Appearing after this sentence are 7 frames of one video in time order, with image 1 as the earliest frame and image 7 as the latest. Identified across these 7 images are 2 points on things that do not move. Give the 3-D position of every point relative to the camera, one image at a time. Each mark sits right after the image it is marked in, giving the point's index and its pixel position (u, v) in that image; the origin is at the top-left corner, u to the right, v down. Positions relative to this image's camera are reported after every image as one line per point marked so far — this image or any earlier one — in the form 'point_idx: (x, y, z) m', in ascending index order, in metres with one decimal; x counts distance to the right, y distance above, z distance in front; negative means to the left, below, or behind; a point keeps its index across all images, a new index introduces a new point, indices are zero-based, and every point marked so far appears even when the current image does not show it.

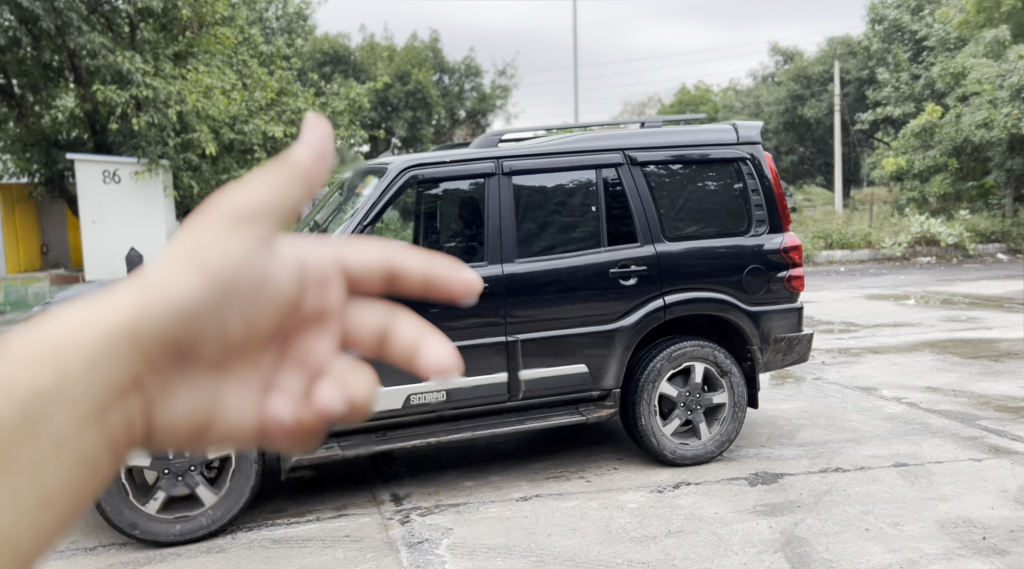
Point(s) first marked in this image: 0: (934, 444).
0: (+2.4, -0.9, +5.0) m
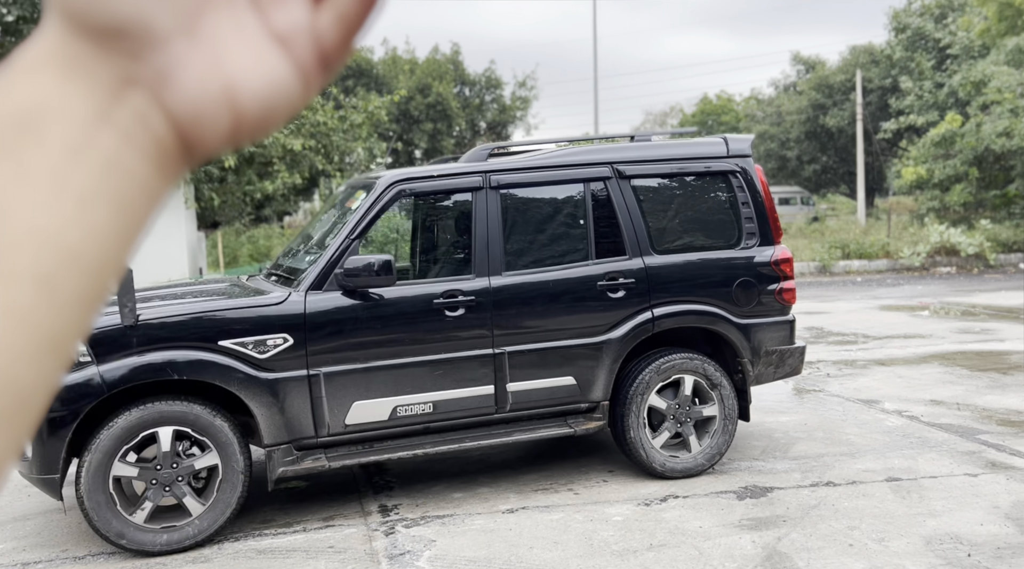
0: (+2.4, -1.0, +4.9) m
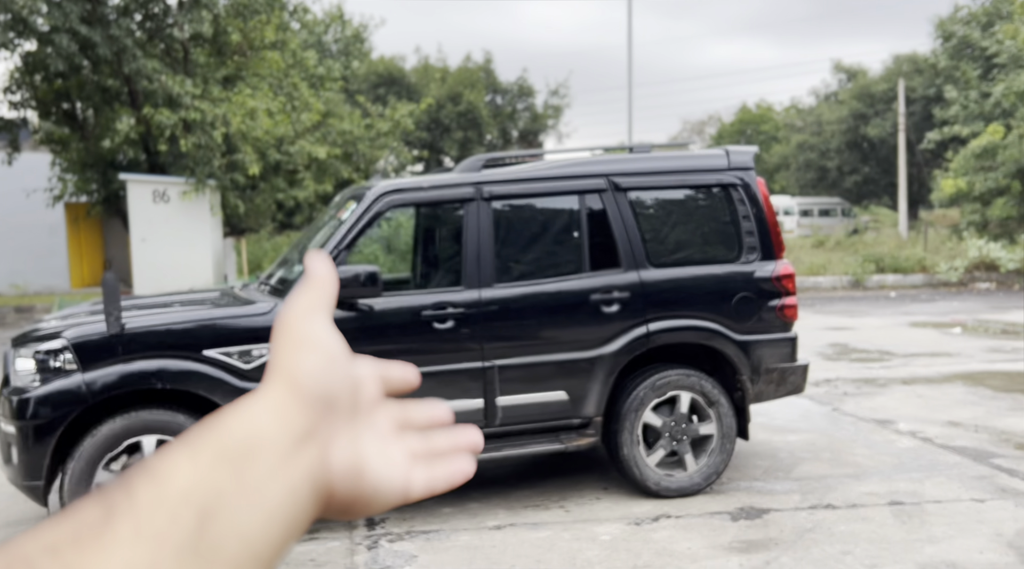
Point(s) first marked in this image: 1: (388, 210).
0: (+2.4, -1.1, +4.7) m
1: (-0.6, +0.4, +4.4) m
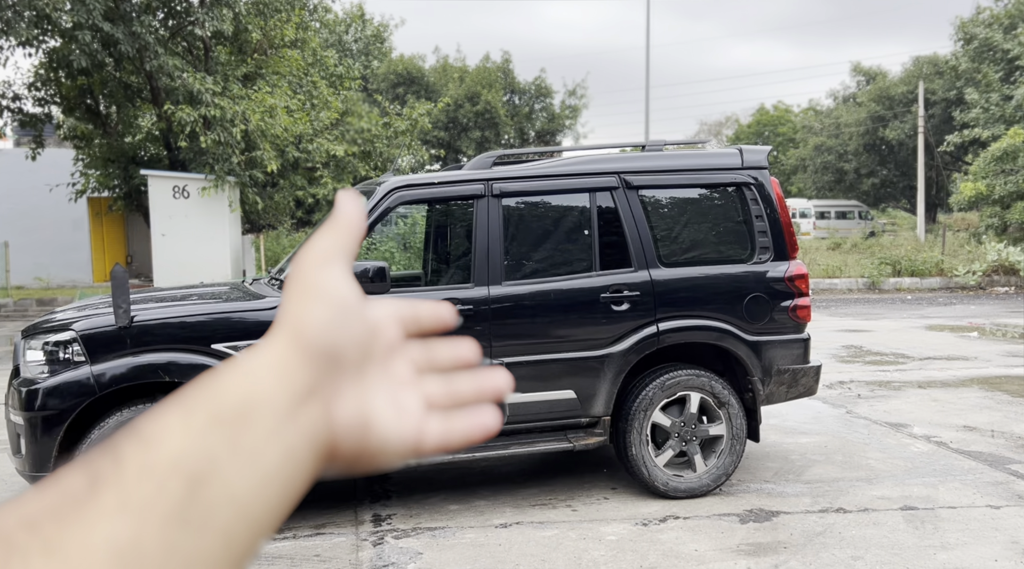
0: (+2.4, -1.1, +4.7) m
1: (-0.6, +0.4, +4.3) m
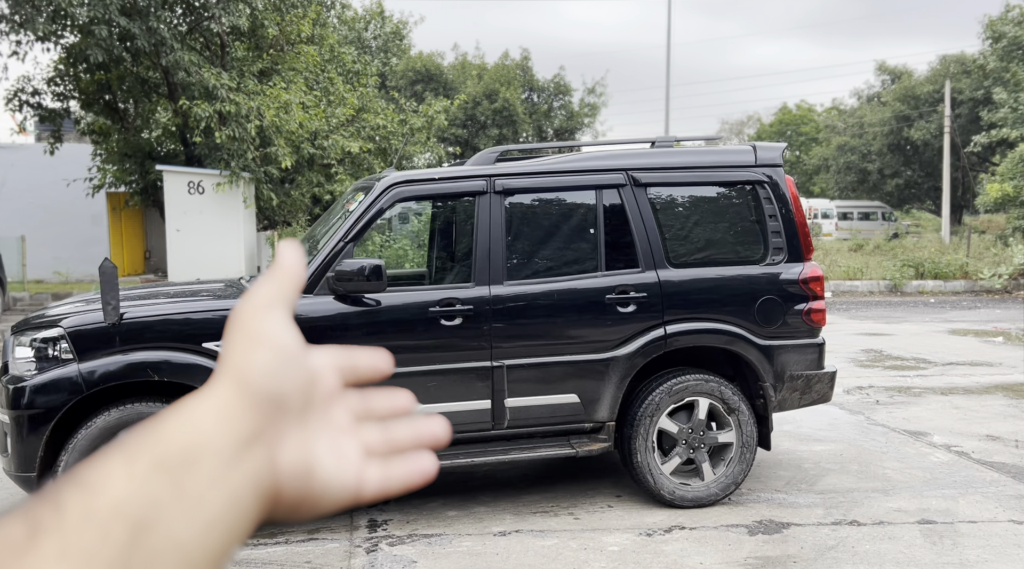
0: (+2.4, -1.1, +4.5) m
1: (-0.6, +0.4, +4.2) m
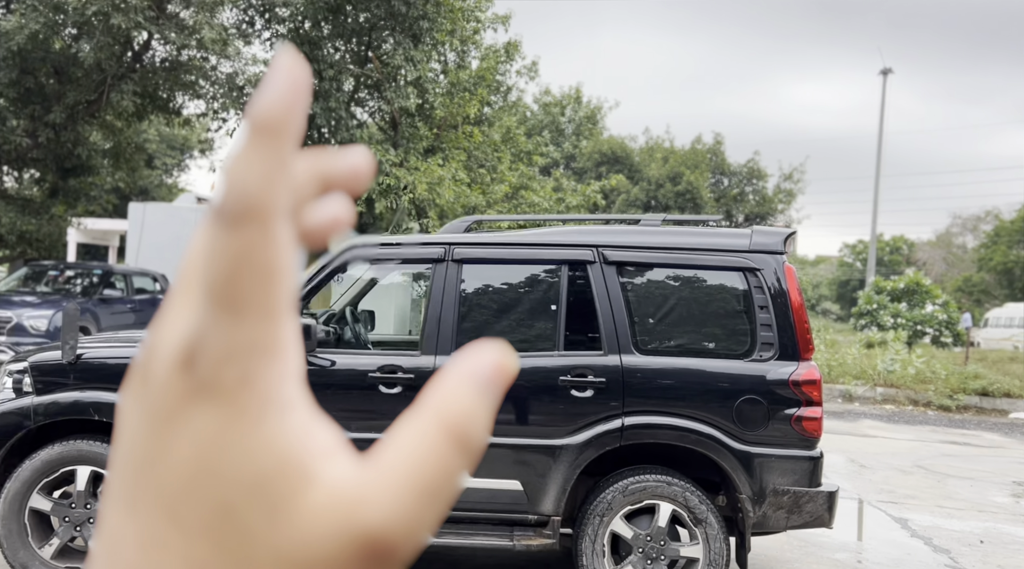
0: (+2.0, -1.6, +3.6) m
1: (-0.7, +0.1, +4.2) m
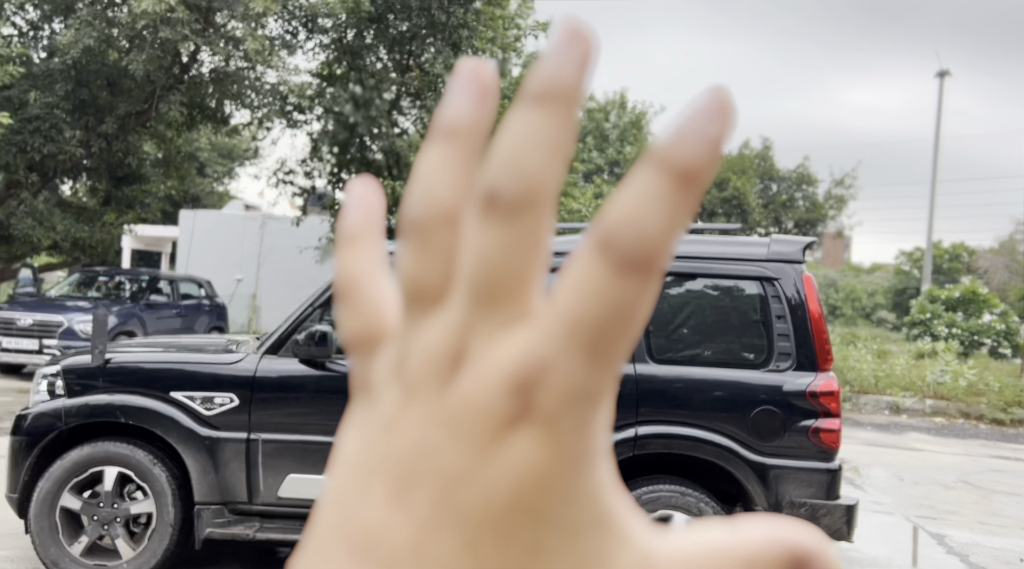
0: (+2.1, -1.7, +3.4) m
1: (-0.7, +0.1, +4.3) m
